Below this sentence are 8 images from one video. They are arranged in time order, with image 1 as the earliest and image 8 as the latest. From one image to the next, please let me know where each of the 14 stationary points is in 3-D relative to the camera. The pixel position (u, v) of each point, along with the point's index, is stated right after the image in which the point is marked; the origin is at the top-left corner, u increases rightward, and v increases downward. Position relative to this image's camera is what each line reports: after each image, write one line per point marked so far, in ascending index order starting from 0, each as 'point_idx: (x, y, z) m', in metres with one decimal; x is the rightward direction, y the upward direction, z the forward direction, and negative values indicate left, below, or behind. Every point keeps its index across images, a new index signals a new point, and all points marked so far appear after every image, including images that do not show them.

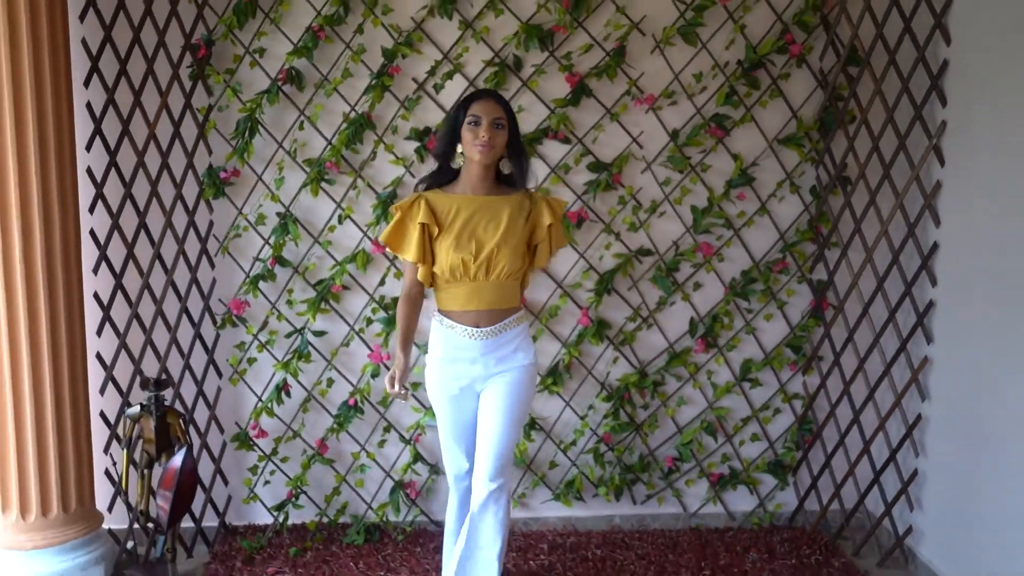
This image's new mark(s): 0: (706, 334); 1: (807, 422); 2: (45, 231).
0: (+0.7, -0.2, +2.8) m
1: (+1.0, -0.5, +2.8) m
2: (-1.4, +0.1, +2.4) m
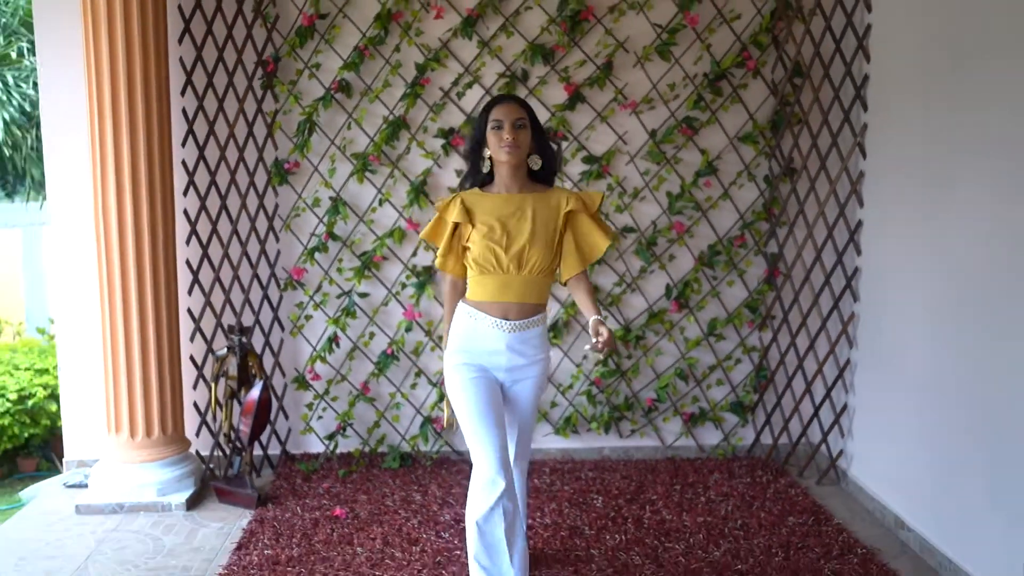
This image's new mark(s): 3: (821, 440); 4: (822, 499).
0: (+0.7, 0.0, +3.4) m
1: (+1.0, -0.3, +3.4) m
2: (-1.4, +0.2, +3.0) m
3: (+1.3, -0.6, +3.6) m
4: (+1.2, -0.8, +3.1) m
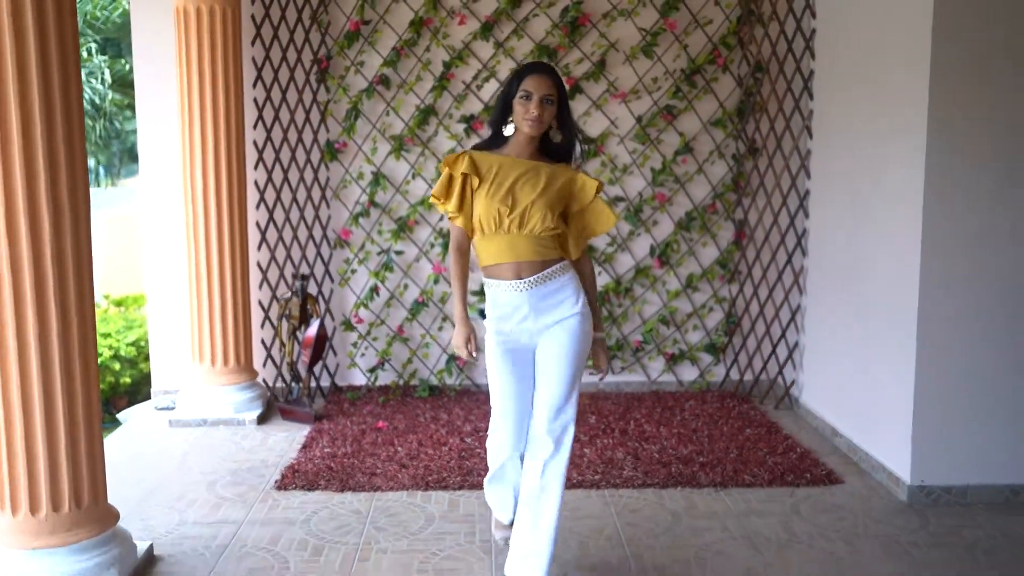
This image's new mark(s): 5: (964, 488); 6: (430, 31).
0: (+0.7, +0.2, +4.0) m
1: (+1.1, -0.1, +4.1) m
2: (-1.3, +0.4, +3.7) m
3: (+1.4, -0.4, +4.3) m
4: (+1.2, -0.6, +3.8) m
5: (+1.6, -0.7, +2.9) m
6: (-0.4, +1.2, +3.9) m
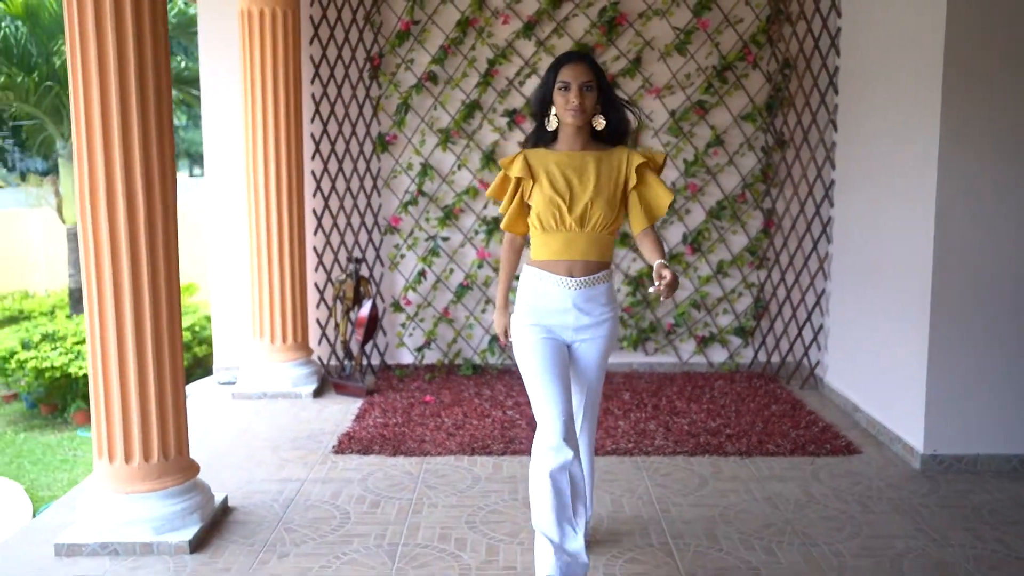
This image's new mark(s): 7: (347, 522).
0: (+0.9, +0.2, +4.3) m
1: (+1.3, -0.1, +4.3) m
2: (-1.1, +0.5, +4.0) m
3: (+1.6, -0.3, +4.4) m
4: (+1.4, -0.5, +4.0) m
5: (+1.7, -0.6, +3.1) m
6: (-0.2, +1.3, +4.2) m
7: (-0.6, -0.8, +2.8) m
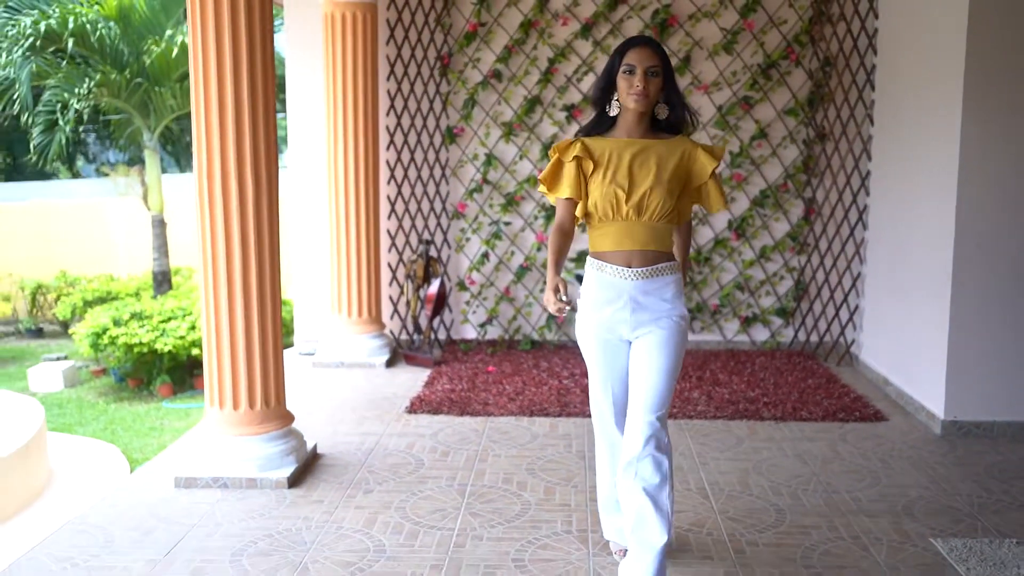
0: (+1.2, +0.3, +4.6) m
1: (+1.6, 0.0, +4.6) m
2: (-0.8, +0.7, +4.5) m
3: (+1.9, -0.2, +4.7) m
4: (+1.7, -0.4, +4.3) m
5: (+2.0, -0.6, +3.4) m
6: (+0.1, +1.4, +4.5) m
7: (-0.3, -0.7, +3.2) m
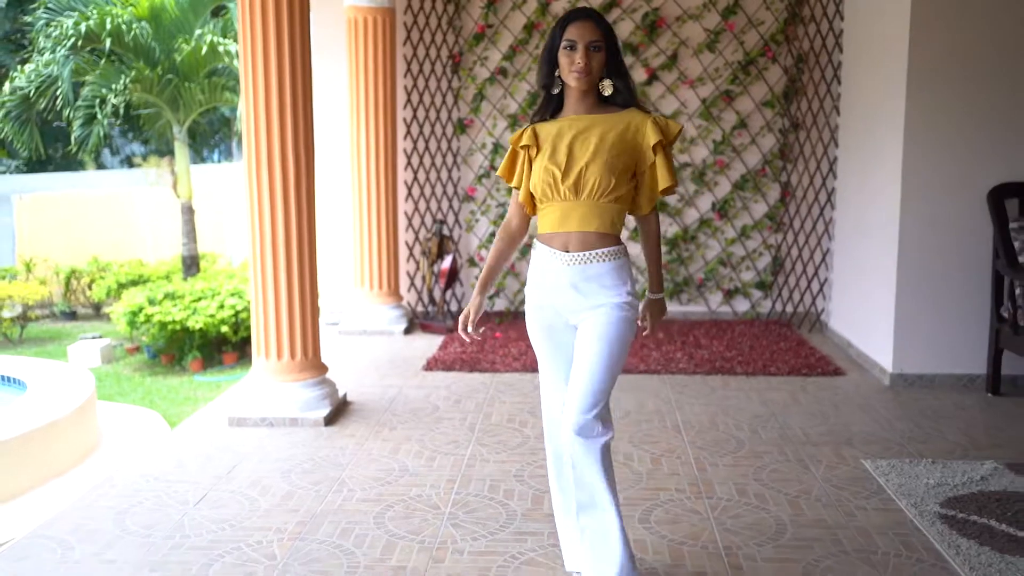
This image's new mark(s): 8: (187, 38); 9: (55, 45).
0: (+1.3, +0.5, +5.1) m
1: (+1.6, +0.2, +5.0) m
2: (-0.8, +0.8, +5.0) m
3: (+1.9, -0.1, +5.2) m
4: (+1.7, -0.3, +4.8) m
5: (+2.0, -0.4, +3.9) m
6: (+0.2, +1.6, +5.0) m
7: (-0.3, -0.6, +3.8) m
8: (-2.9, +2.2, +7.3) m
9: (-4.1, +2.2, +7.4) m
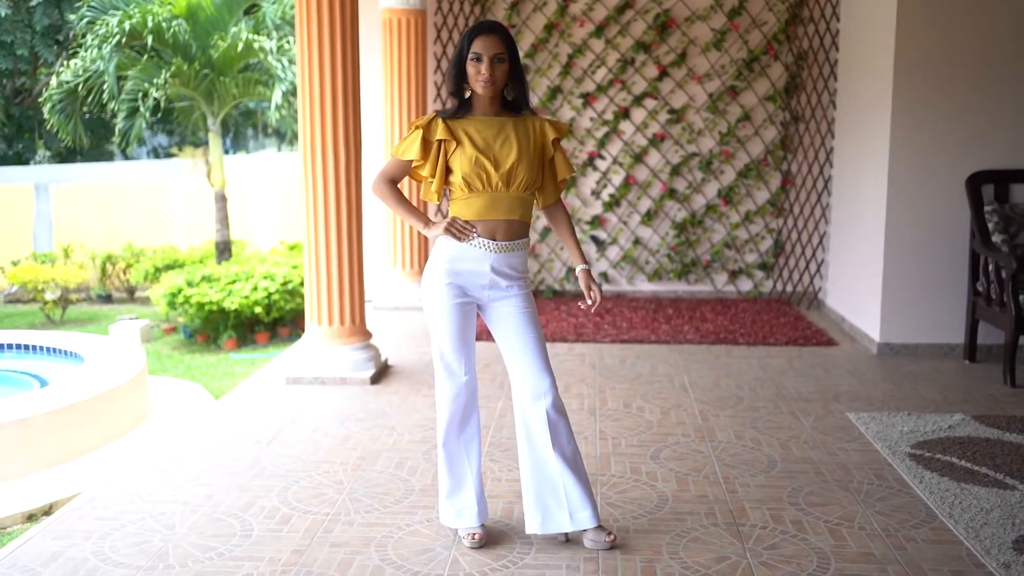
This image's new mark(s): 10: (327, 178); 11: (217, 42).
0: (+1.4, +0.6, +5.5) m
1: (+1.8, +0.3, +5.5) m
2: (-0.6, +0.9, +5.4) m
3: (+2.1, 0.0, +5.6) m
4: (+1.9, -0.2, +5.2) m
5: (+2.1, -0.3, +4.3) m
6: (+0.3, +1.7, +5.4) m
7: (-0.2, -0.4, +4.2) m
8: (-2.7, +2.4, +7.8) m
9: (-3.9, +2.3, +7.8) m
10: (-0.9, +0.5, +4.0) m
11: (-2.8, +2.3, +7.8) m
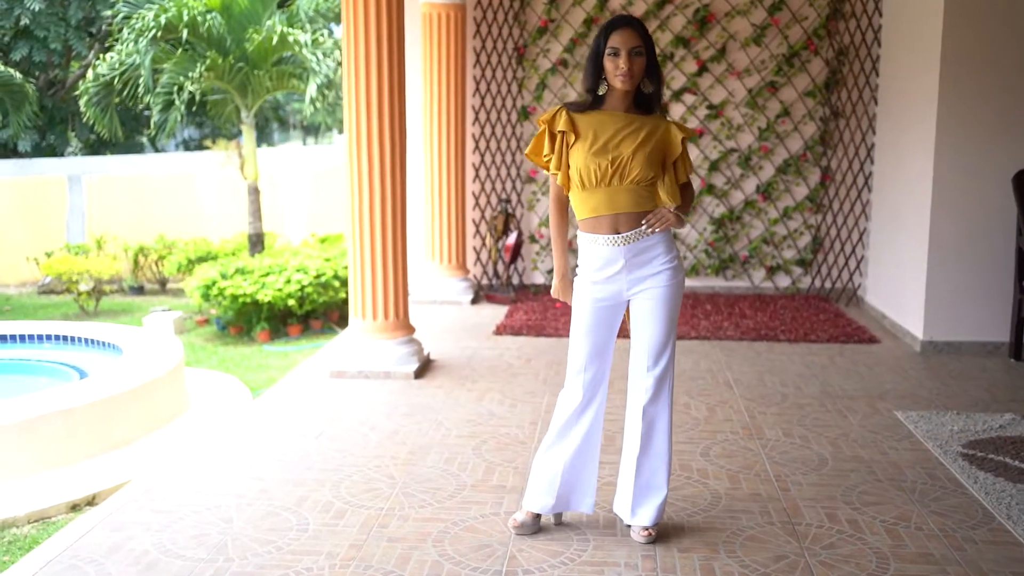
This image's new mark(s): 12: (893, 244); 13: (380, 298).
0: (+1.7, +0.6, +5.4) m
1: (+2.0, +0.3, +5.4) m
2: (-0.4, +1.0, +5.4) m
3: (+2.3, +0.1, +5.6) m
4: (+2.1, -0.1, +5.2) m
5: (+2.3, -0.3, +4.2) m
6: (+0.6, +1.7, +5.4) m
7: (0.0, -0.4, +4.2) m
8: (-2.4, +2.5, +7.8) m
9: (-3.6, +2.4, +7.9) m
10: (-0.7, +0.6, +4.0) m
11: (-2.5, +2.4, +7.8) m
12: (+2.2, +0.3, +4.8) m
13: (-0.7, 0.0, +4.1) m
